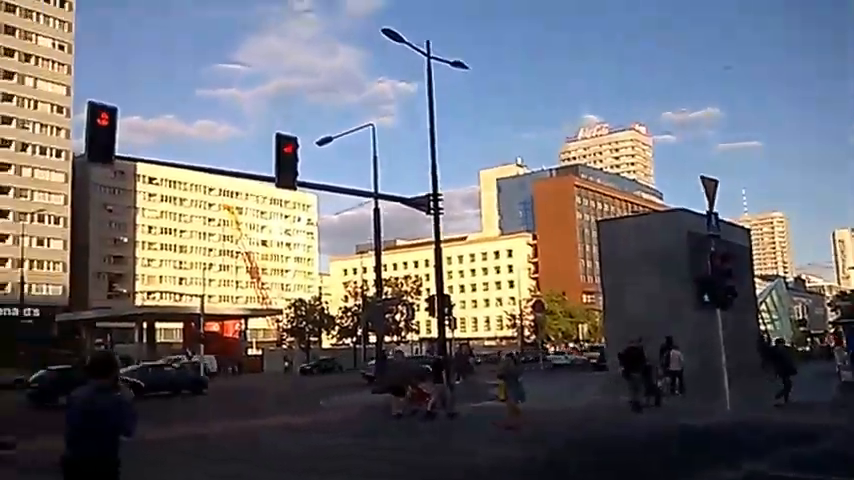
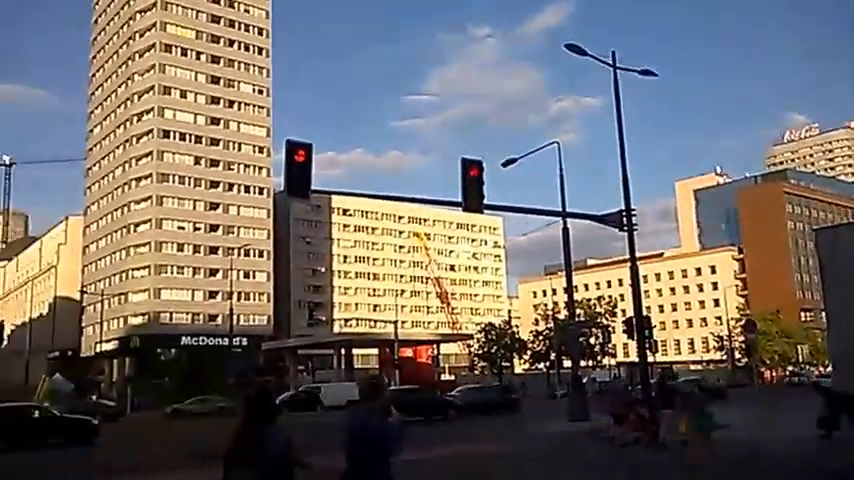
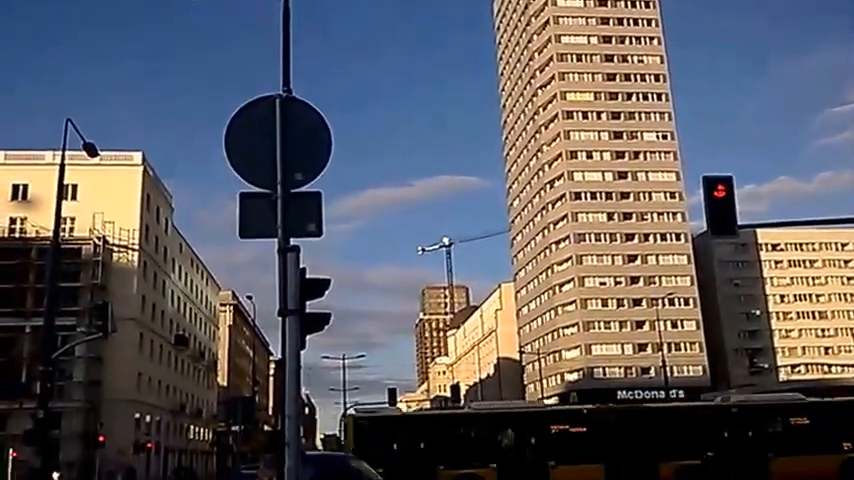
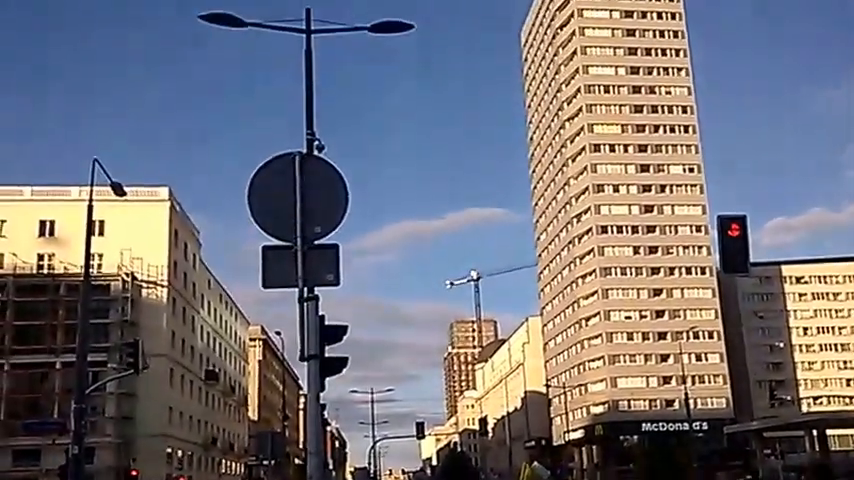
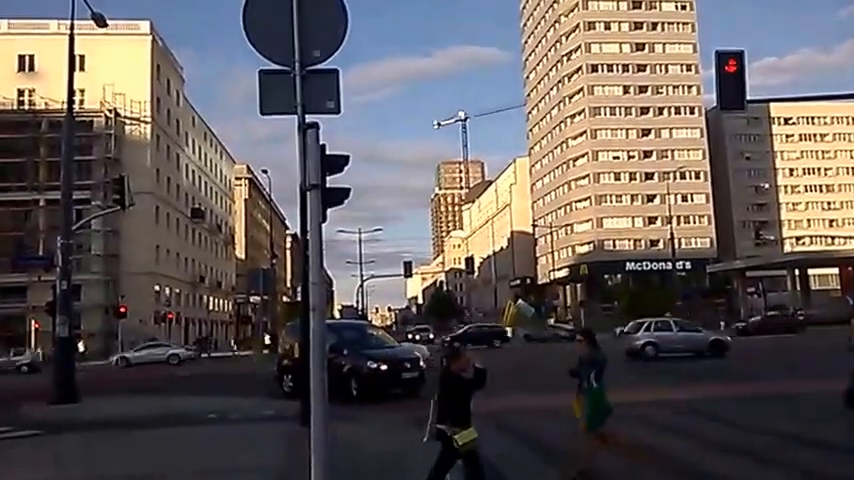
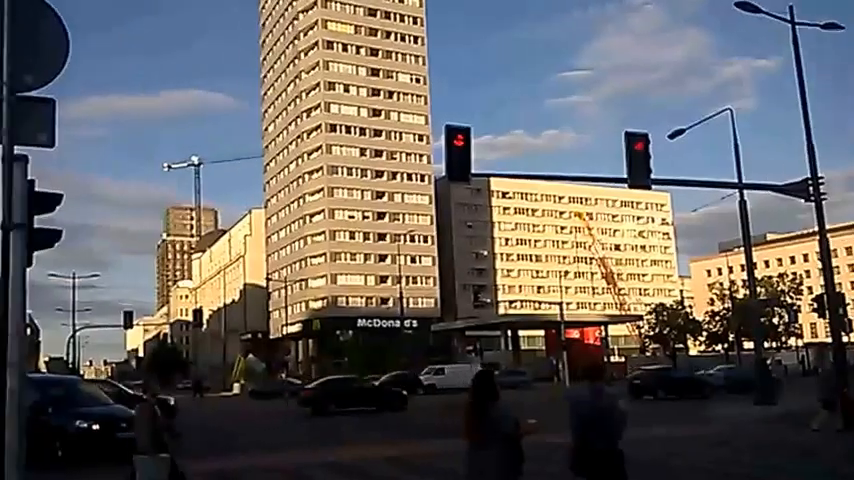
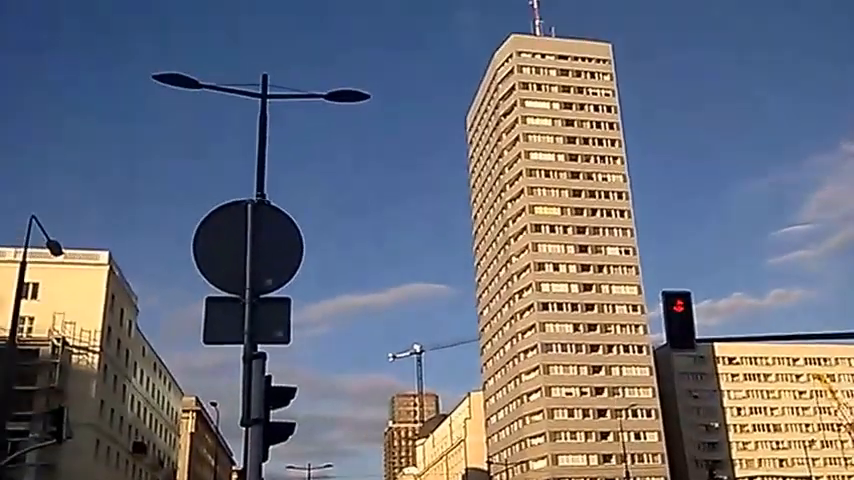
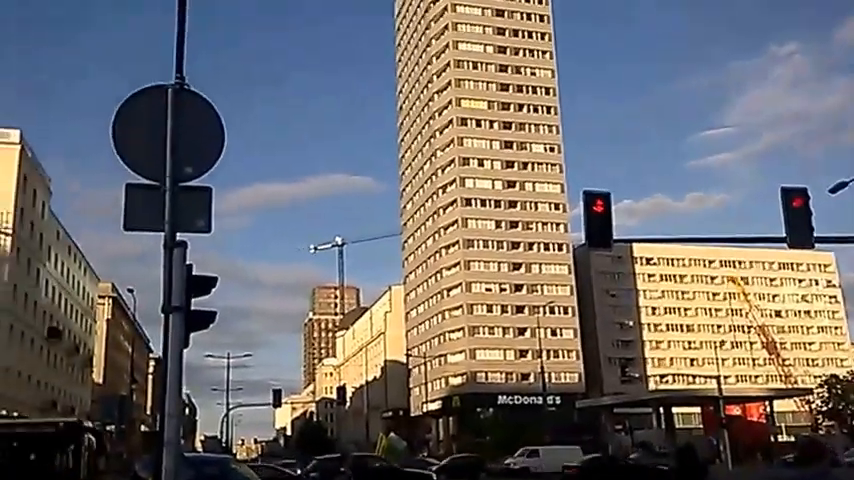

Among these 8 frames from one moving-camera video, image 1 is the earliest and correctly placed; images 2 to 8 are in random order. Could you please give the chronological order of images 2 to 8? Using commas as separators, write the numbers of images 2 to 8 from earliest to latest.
2, 6, 8, 7, 3, 5, 4
